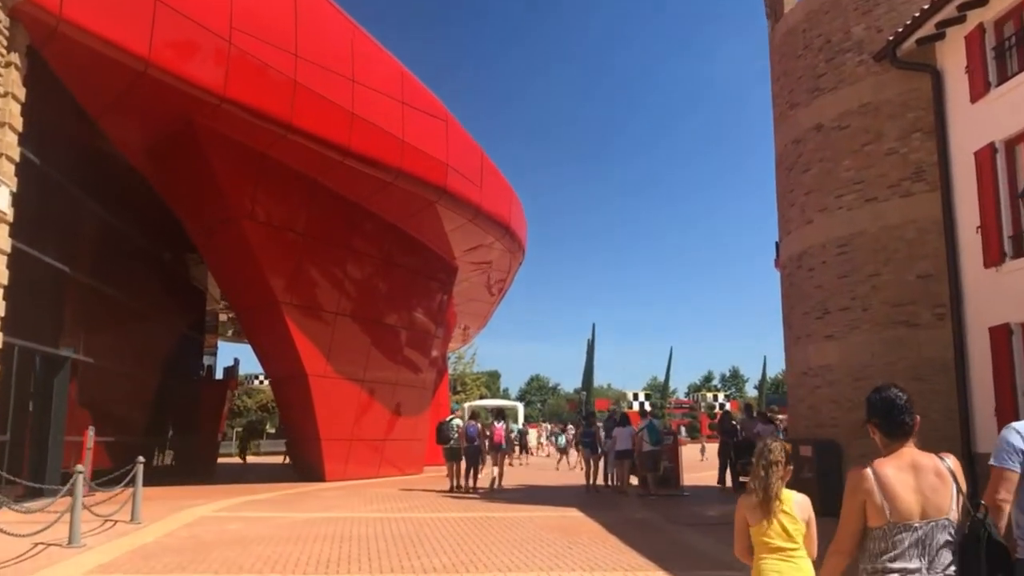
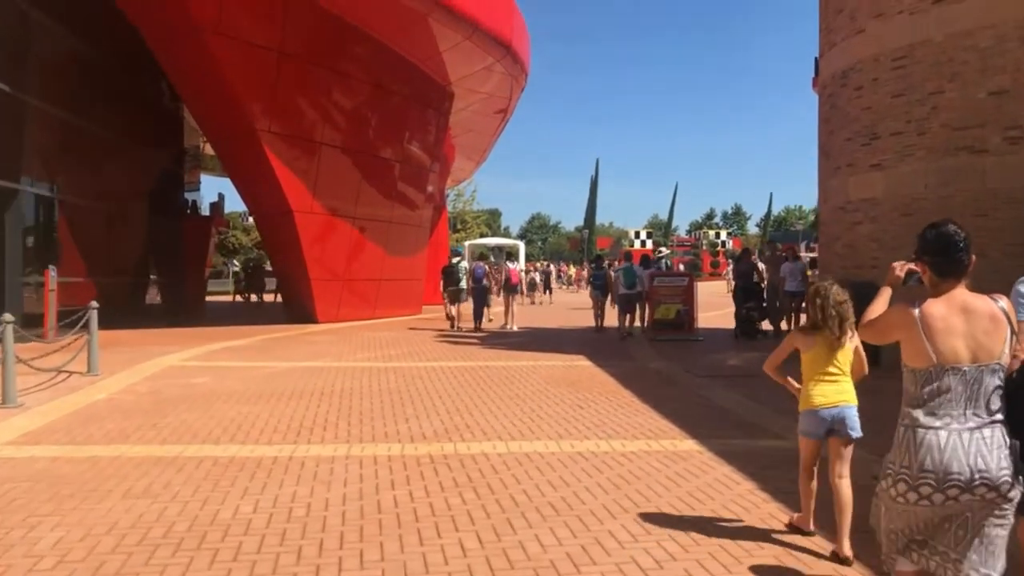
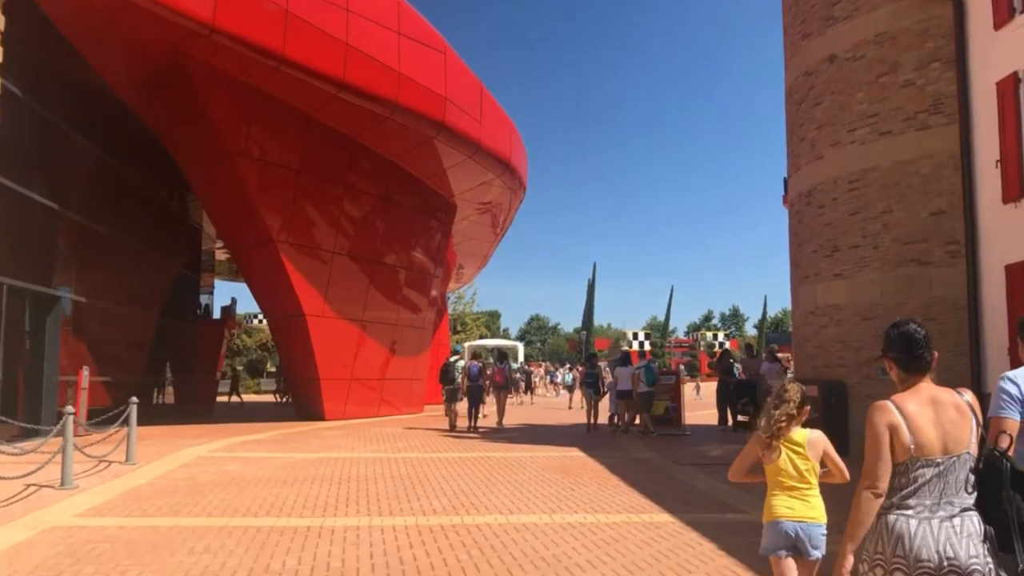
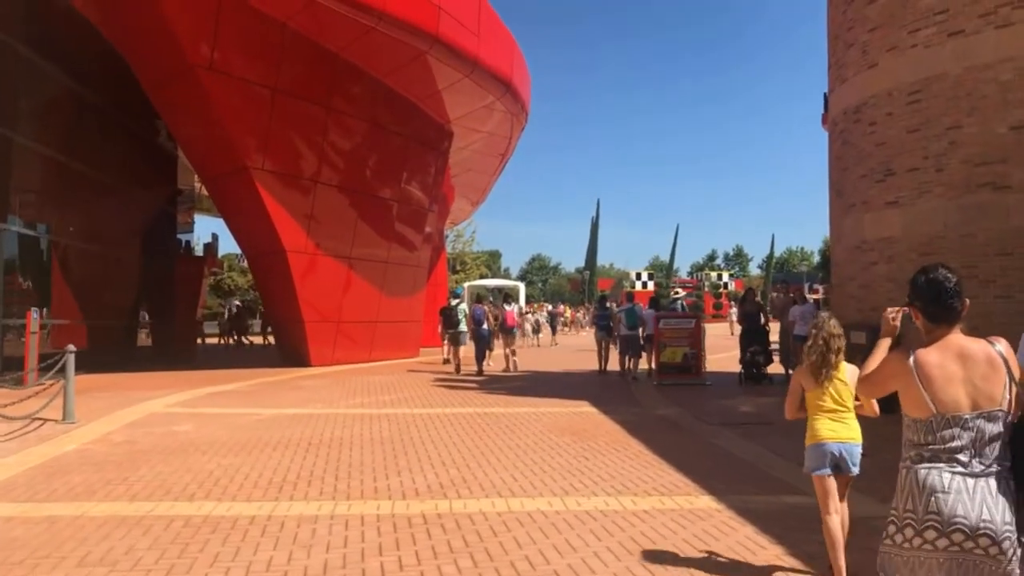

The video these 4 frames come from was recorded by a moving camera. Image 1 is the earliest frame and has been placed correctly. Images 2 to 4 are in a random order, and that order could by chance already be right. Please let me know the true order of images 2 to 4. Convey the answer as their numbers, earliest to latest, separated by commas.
3, 2, 4
